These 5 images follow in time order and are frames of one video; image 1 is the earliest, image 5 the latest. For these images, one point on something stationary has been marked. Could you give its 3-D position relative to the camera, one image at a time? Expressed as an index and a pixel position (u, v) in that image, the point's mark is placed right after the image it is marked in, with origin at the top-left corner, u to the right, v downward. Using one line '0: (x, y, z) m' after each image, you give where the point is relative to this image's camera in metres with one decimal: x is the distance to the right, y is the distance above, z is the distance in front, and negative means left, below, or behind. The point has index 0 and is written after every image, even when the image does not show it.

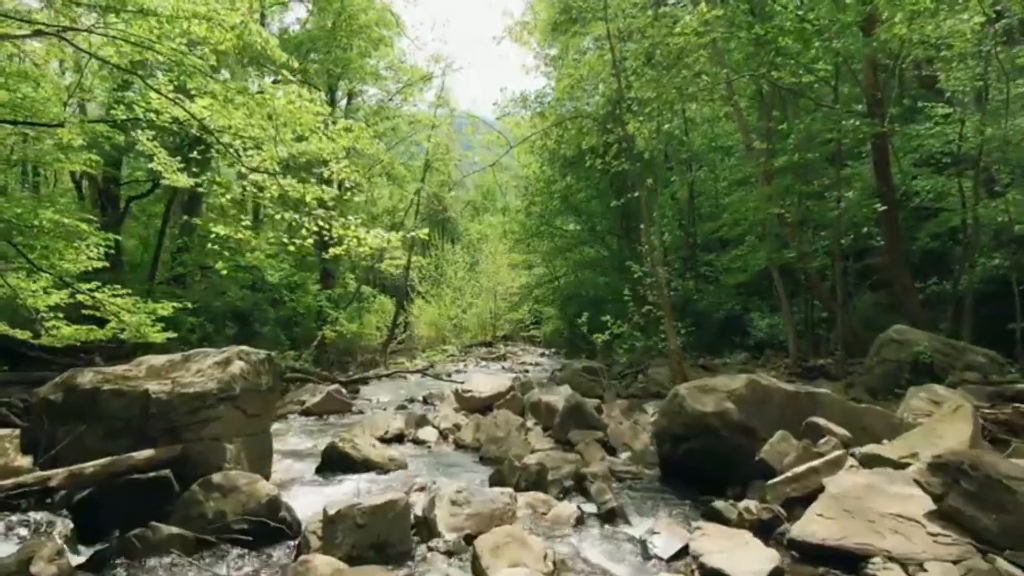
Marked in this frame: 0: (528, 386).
0: (+0.4, -2.2, +15.8) m
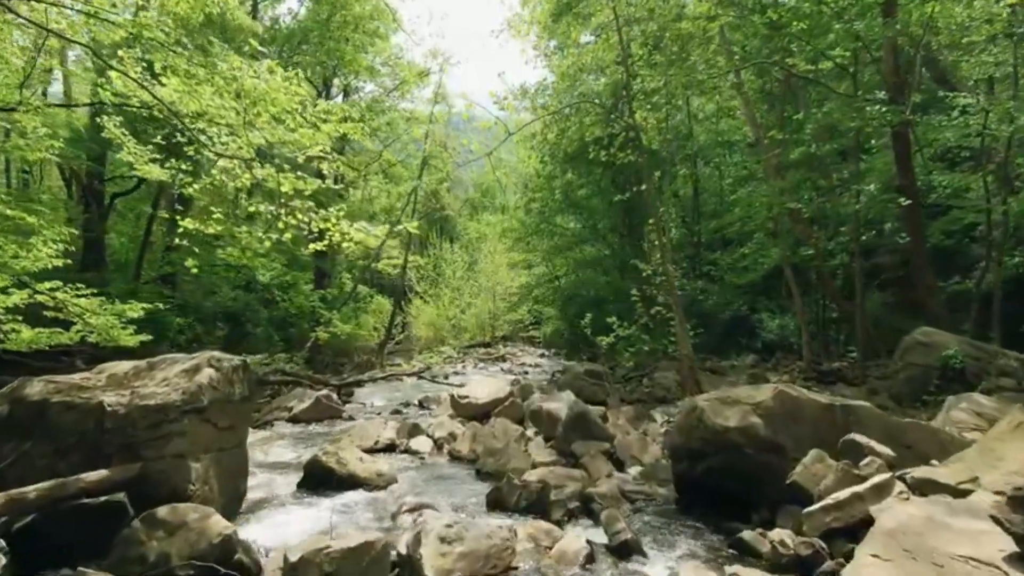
0: (+0.3, -2.2, +15.1) m
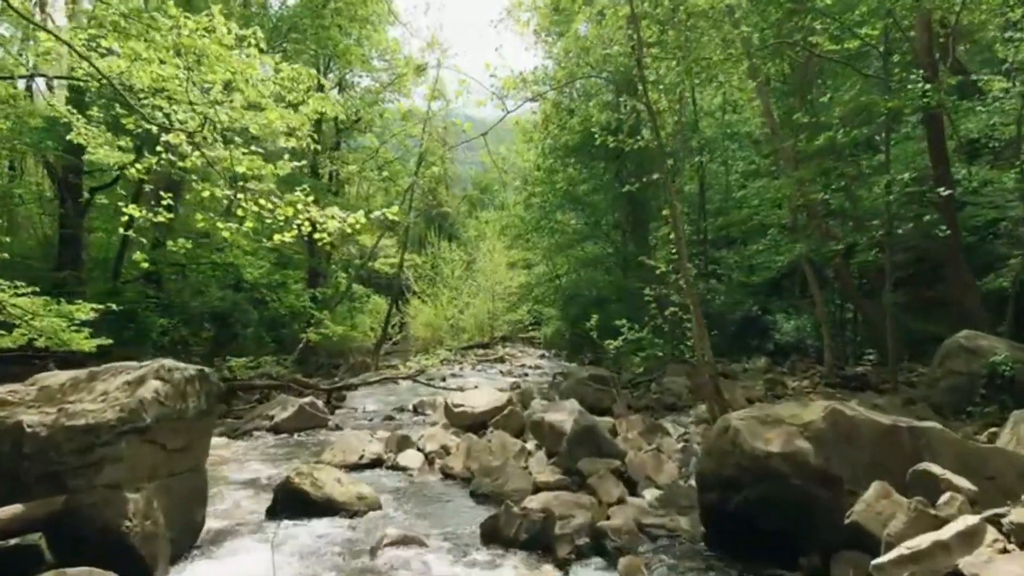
0: (+0.3, -2.1, +14.1) m
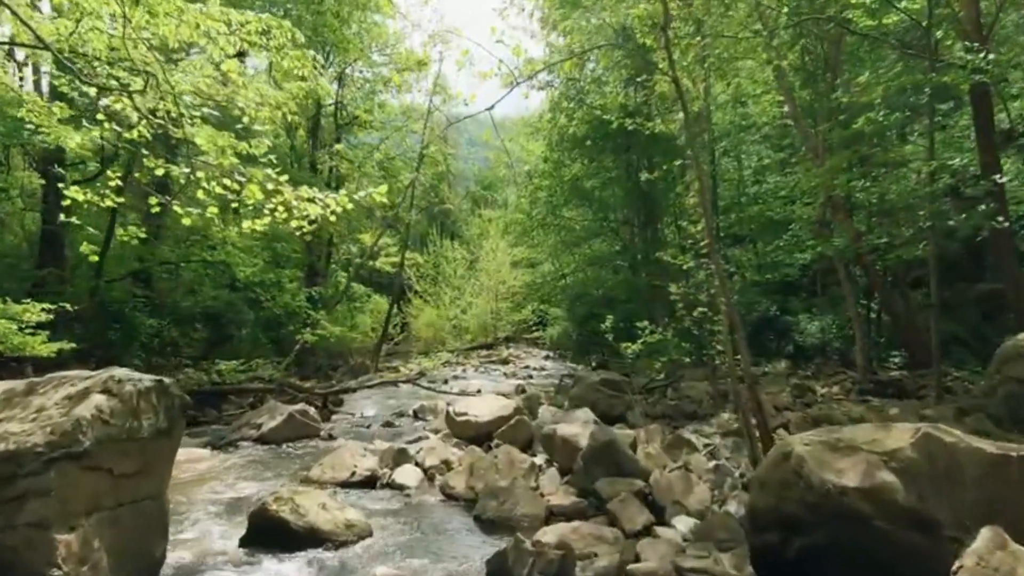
0: (+0.4, -2.1, +13.2) m
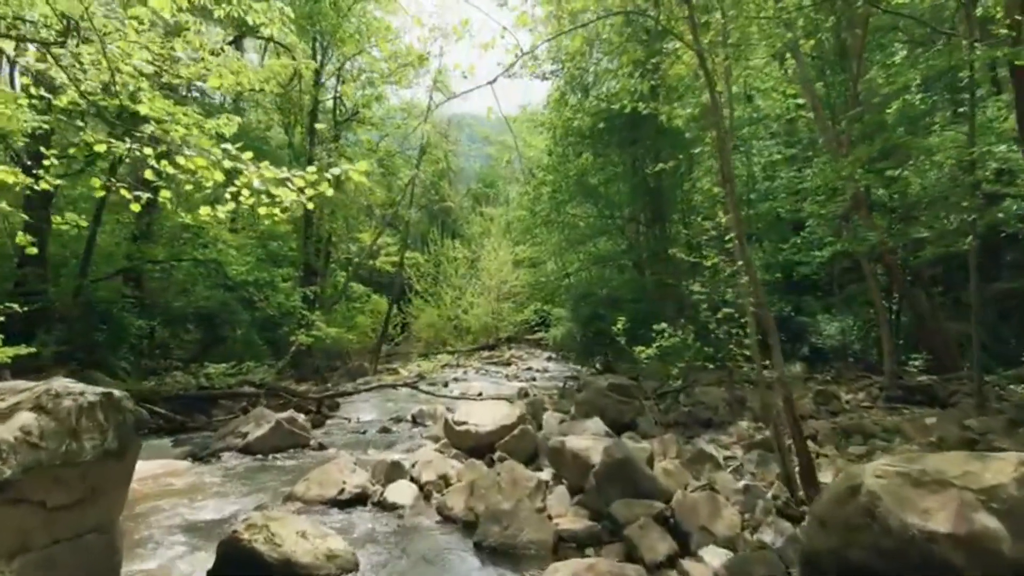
0: (+0.5, -2.1, +12.4) m
